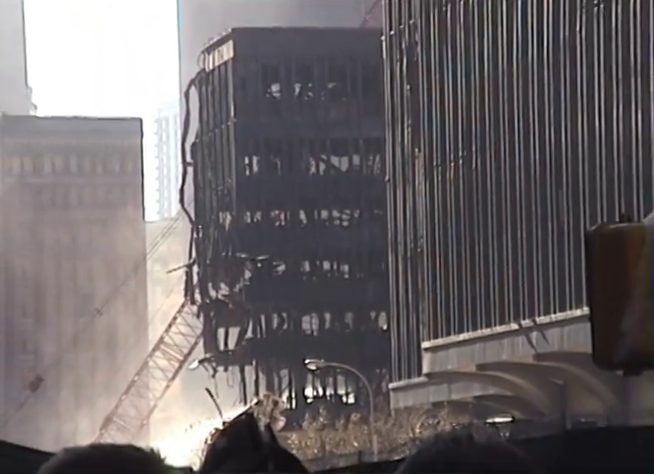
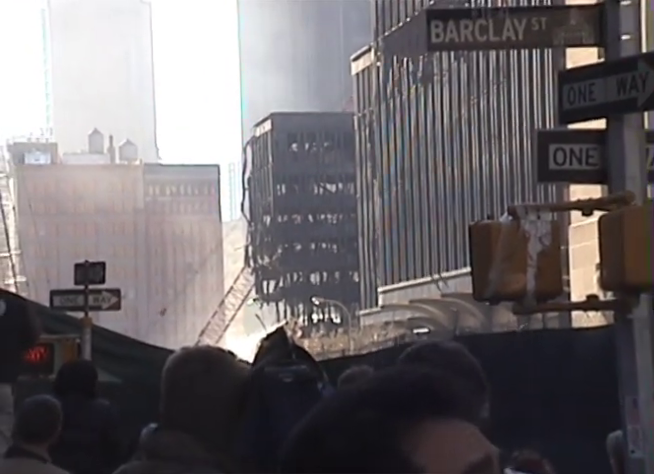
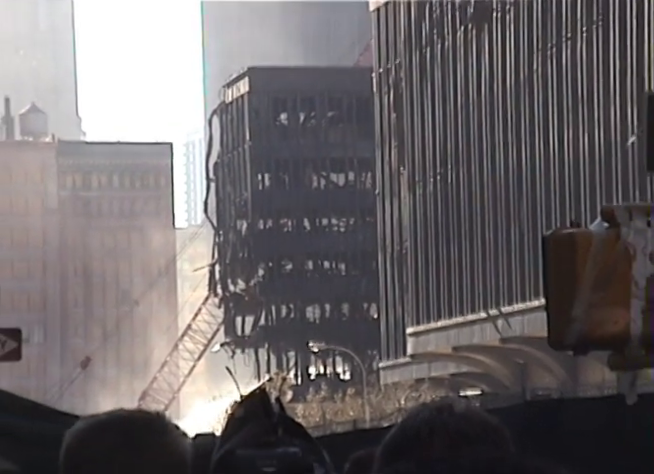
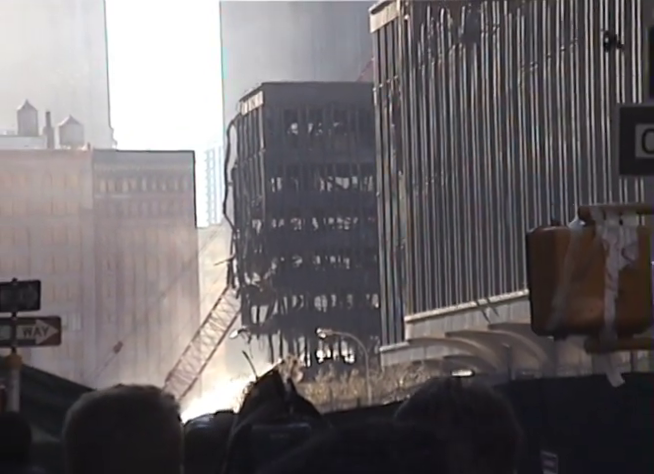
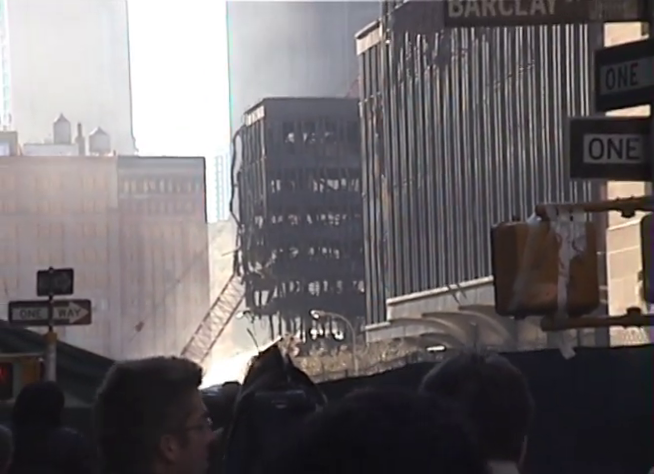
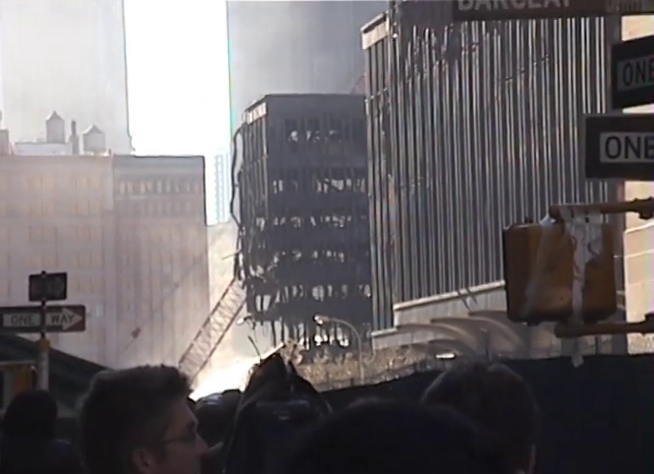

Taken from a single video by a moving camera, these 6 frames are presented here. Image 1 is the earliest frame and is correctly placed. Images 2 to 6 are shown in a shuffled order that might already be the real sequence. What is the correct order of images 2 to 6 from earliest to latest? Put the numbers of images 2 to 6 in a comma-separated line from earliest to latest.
3, 4, 6, 5, 2
